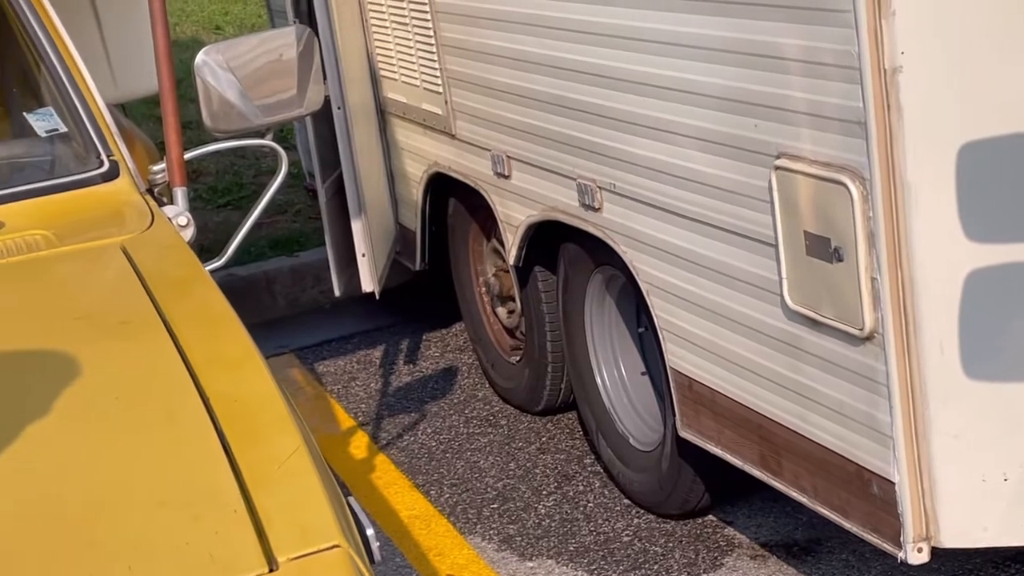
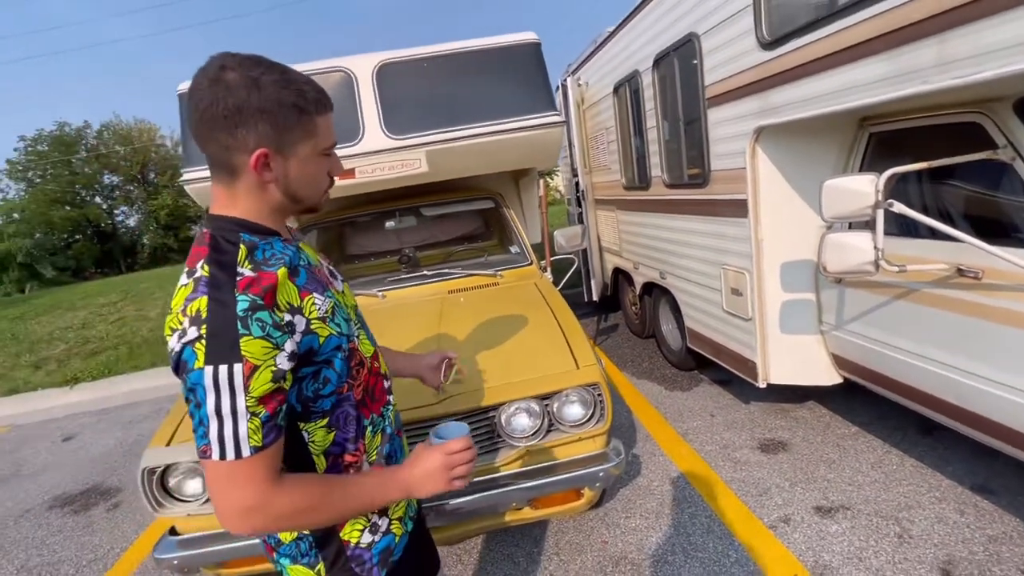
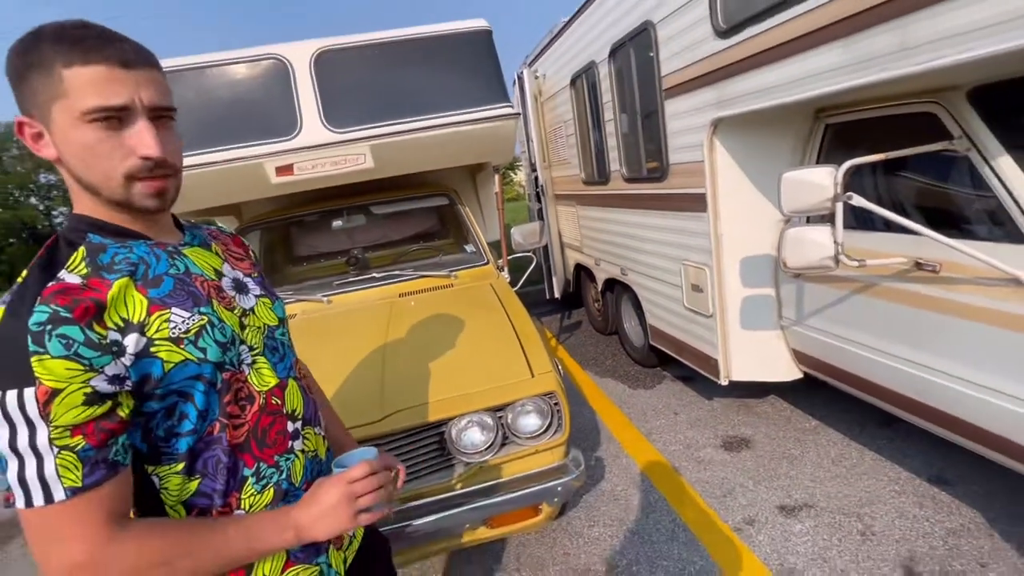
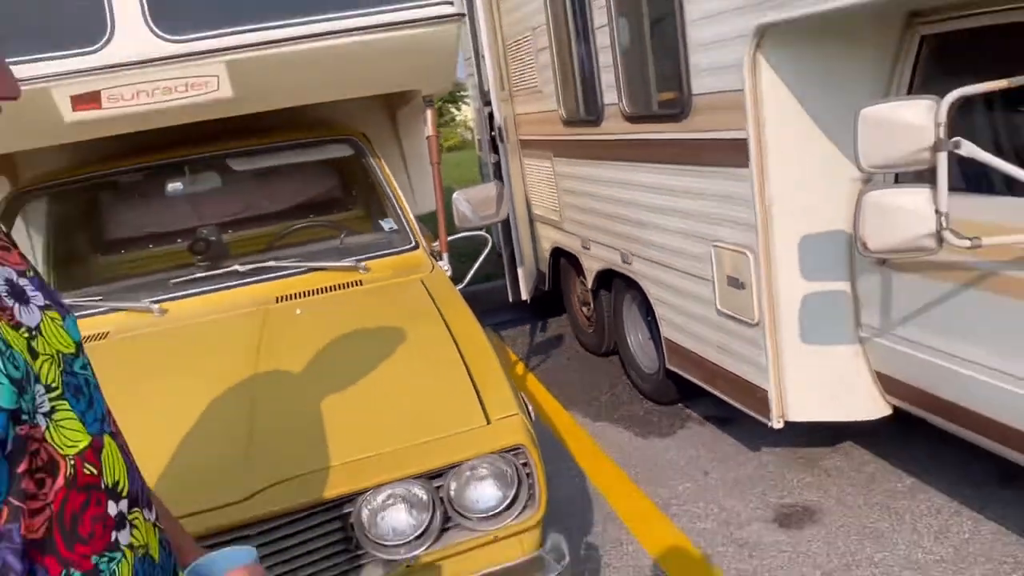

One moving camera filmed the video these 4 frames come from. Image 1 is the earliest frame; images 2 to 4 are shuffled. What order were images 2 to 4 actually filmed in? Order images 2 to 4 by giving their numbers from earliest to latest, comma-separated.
4, 3, 2
